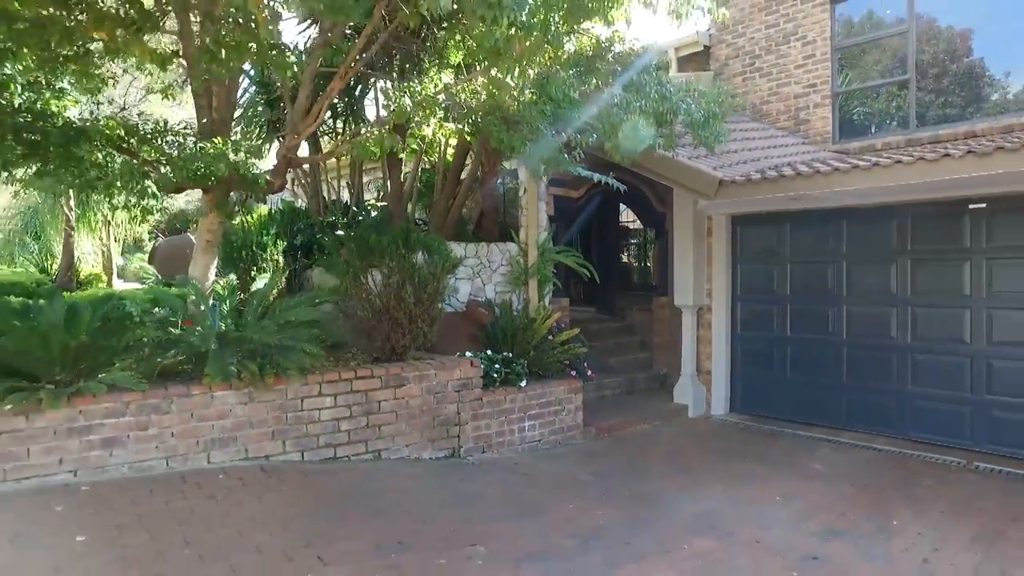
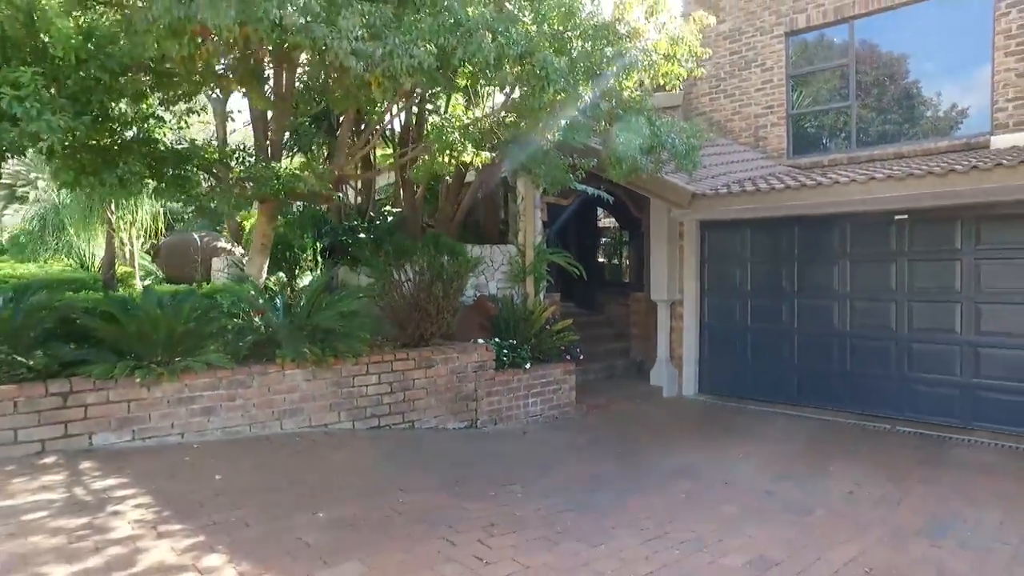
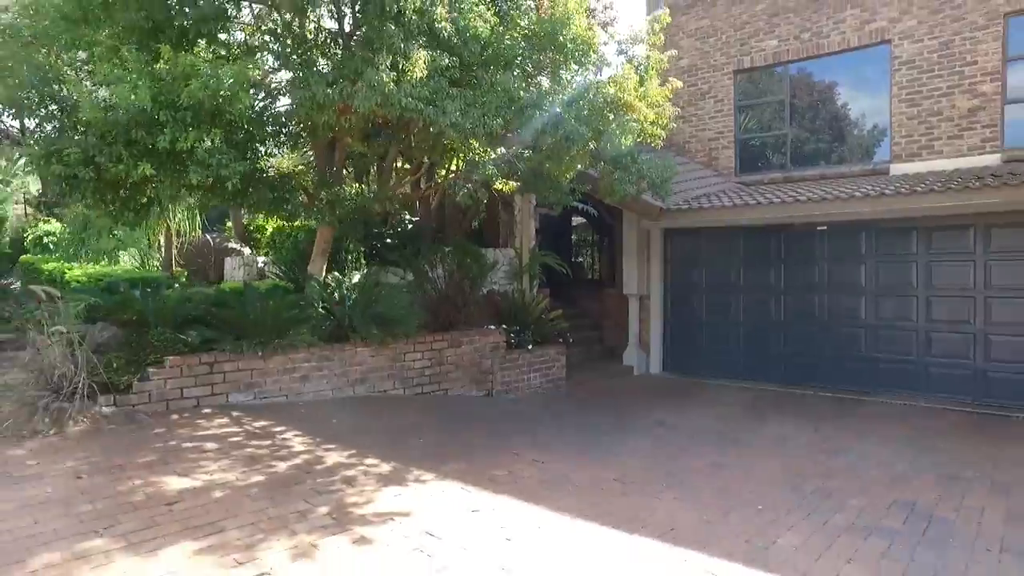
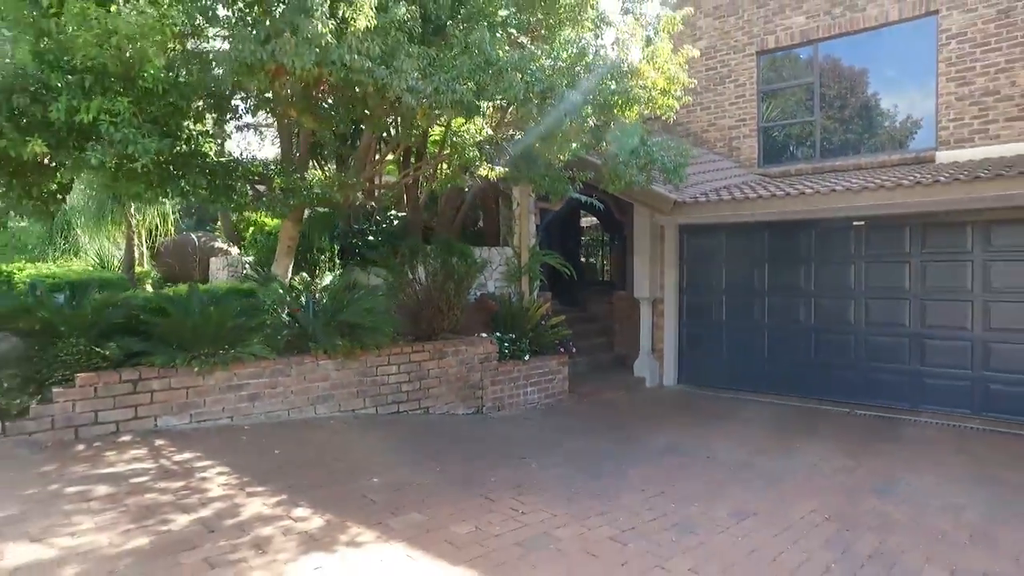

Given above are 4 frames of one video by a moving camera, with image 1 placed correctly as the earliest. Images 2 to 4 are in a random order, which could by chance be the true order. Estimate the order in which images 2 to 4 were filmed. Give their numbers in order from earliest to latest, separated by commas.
2, 4, 3
